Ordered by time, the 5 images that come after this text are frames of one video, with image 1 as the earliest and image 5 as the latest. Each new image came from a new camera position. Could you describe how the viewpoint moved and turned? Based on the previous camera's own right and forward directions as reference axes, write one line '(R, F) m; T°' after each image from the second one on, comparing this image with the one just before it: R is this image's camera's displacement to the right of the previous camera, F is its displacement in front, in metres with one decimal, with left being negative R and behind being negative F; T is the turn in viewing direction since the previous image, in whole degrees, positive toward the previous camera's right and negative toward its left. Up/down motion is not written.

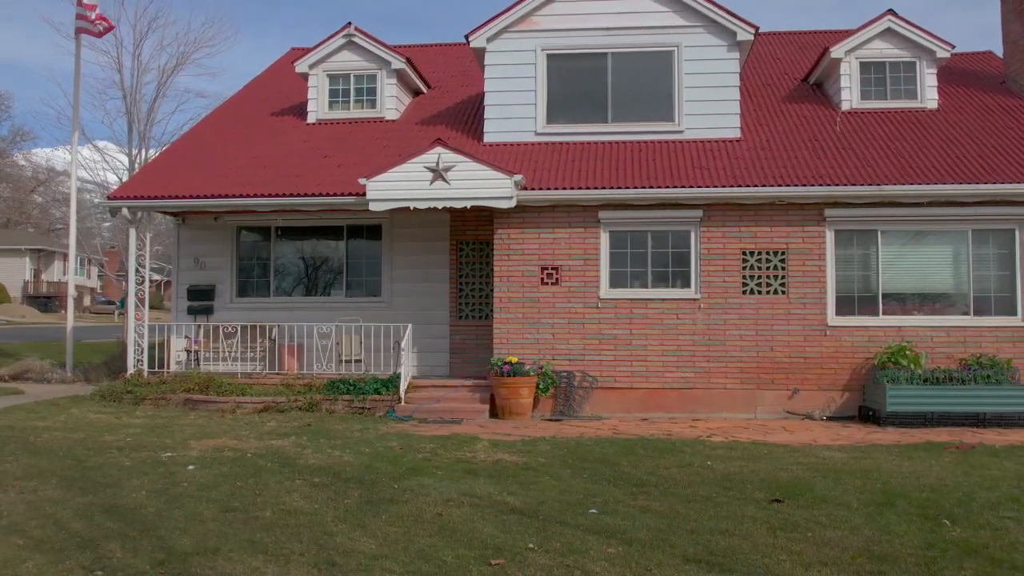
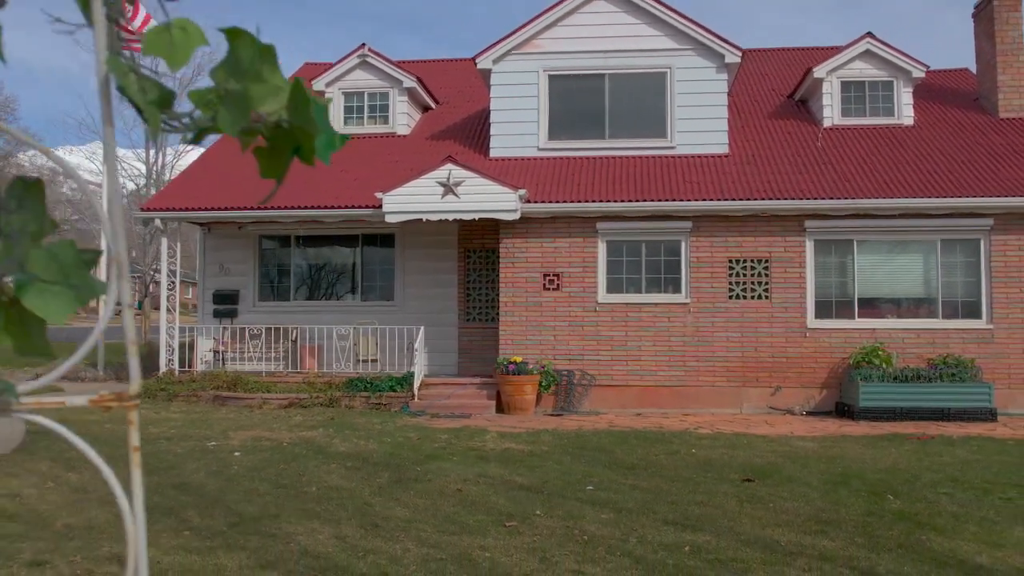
(-0.1, -1.0) m; 0°
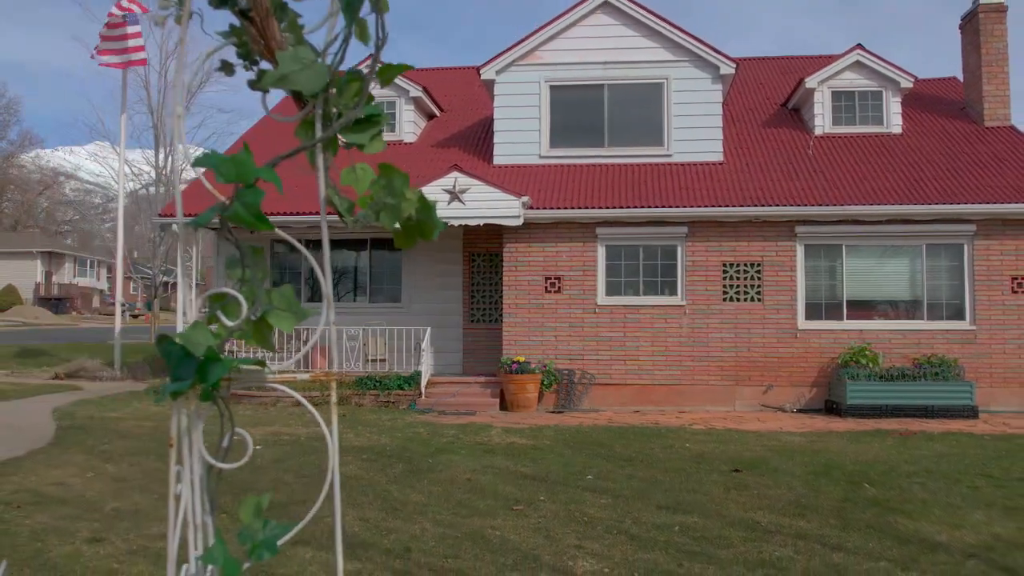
(0.0, -0.5) m; 0°
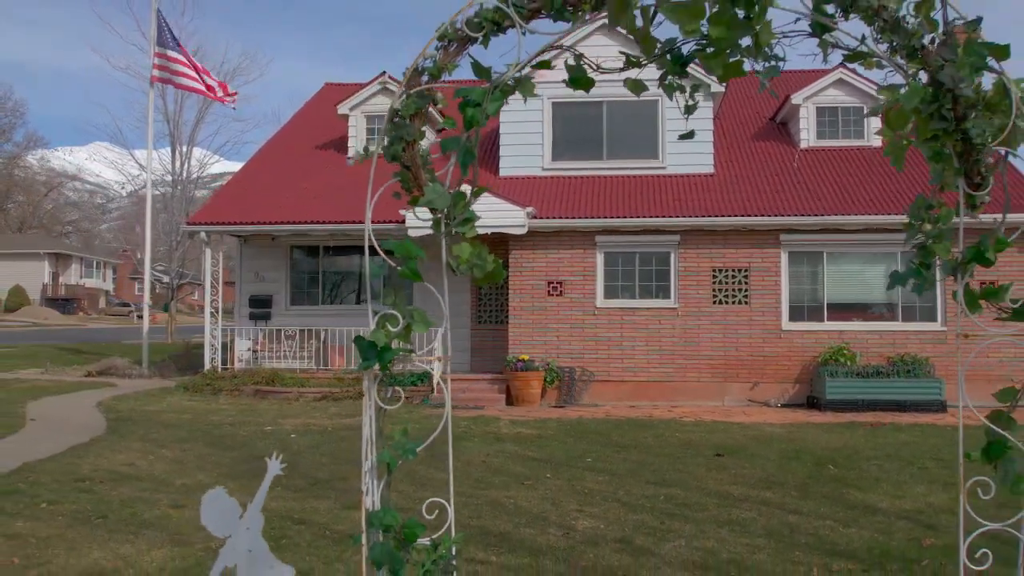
(-0.1, -1.0) m; 0°
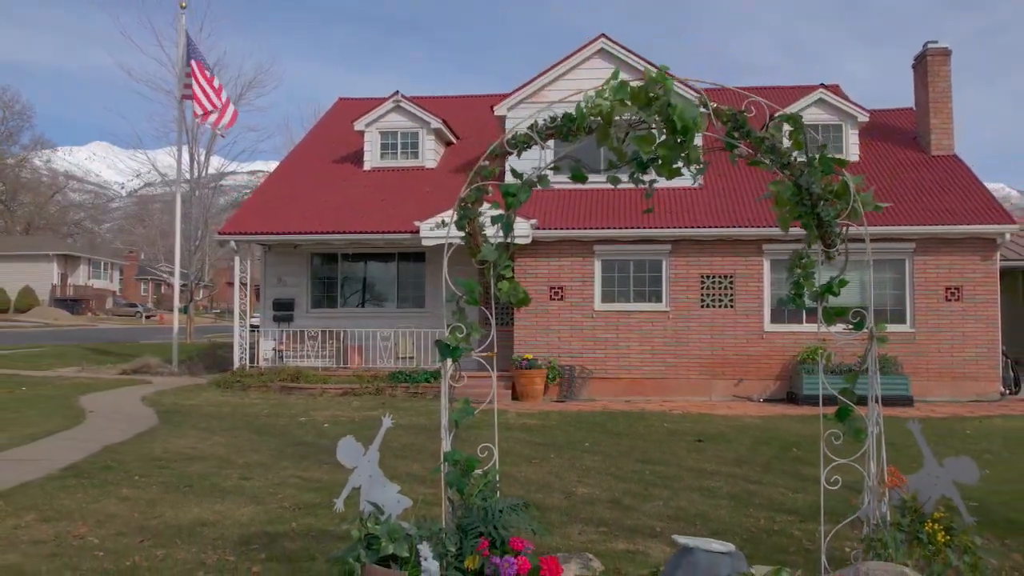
(-0.1, -1.3) m; 0°
